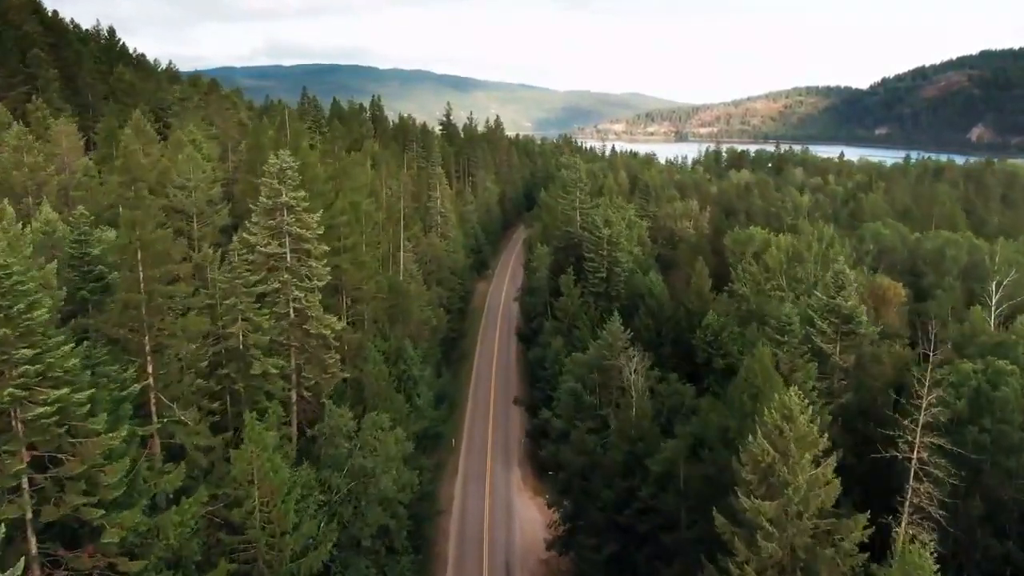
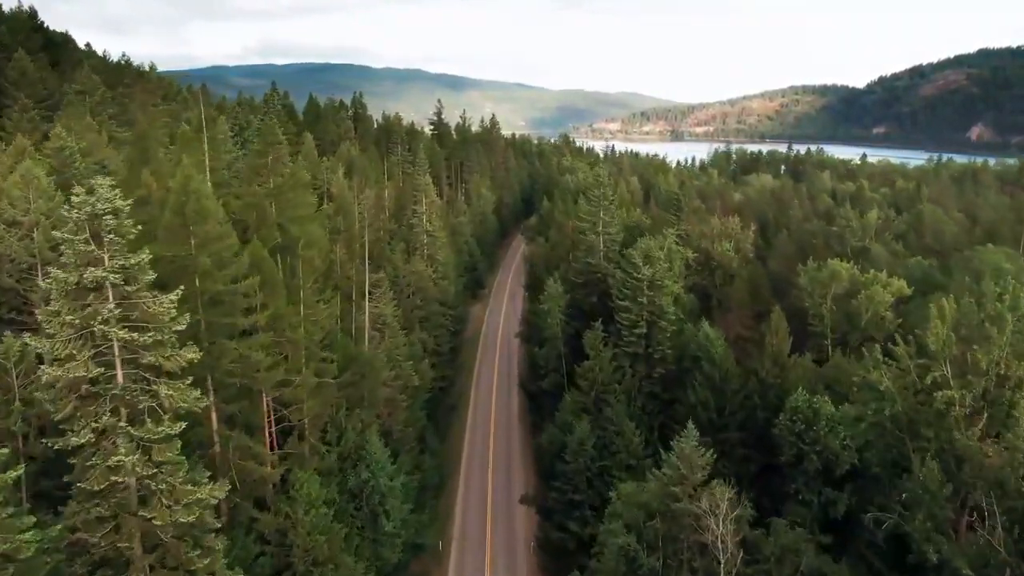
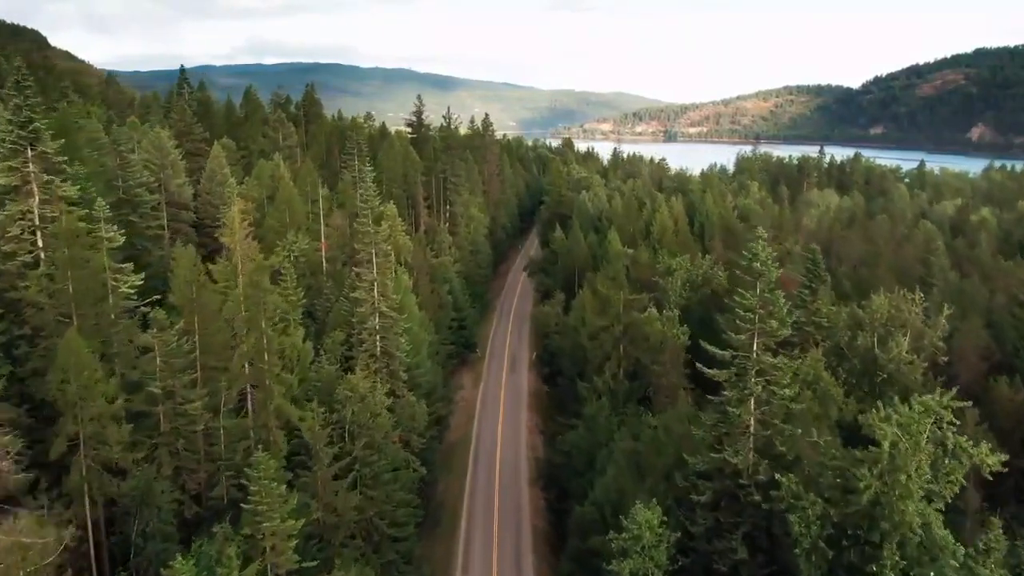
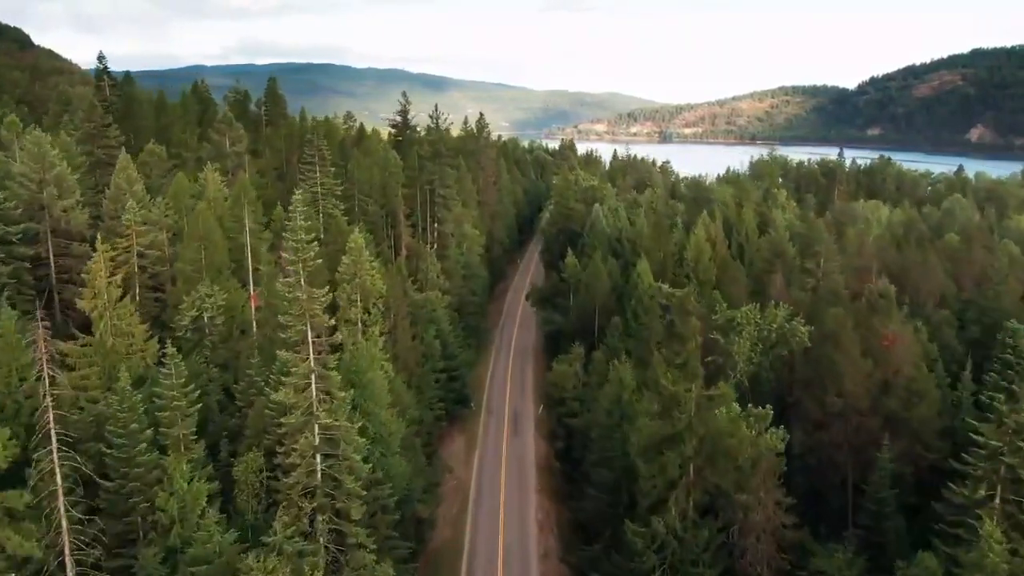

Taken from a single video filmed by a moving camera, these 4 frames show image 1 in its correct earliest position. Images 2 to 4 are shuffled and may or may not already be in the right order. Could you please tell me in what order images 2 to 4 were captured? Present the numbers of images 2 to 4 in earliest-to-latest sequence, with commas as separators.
2, 3, 4
